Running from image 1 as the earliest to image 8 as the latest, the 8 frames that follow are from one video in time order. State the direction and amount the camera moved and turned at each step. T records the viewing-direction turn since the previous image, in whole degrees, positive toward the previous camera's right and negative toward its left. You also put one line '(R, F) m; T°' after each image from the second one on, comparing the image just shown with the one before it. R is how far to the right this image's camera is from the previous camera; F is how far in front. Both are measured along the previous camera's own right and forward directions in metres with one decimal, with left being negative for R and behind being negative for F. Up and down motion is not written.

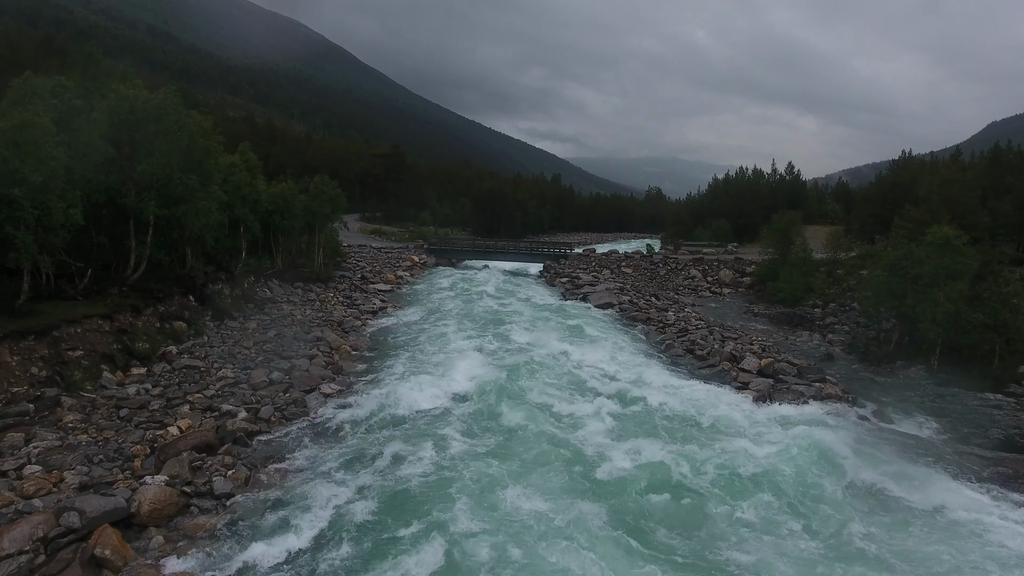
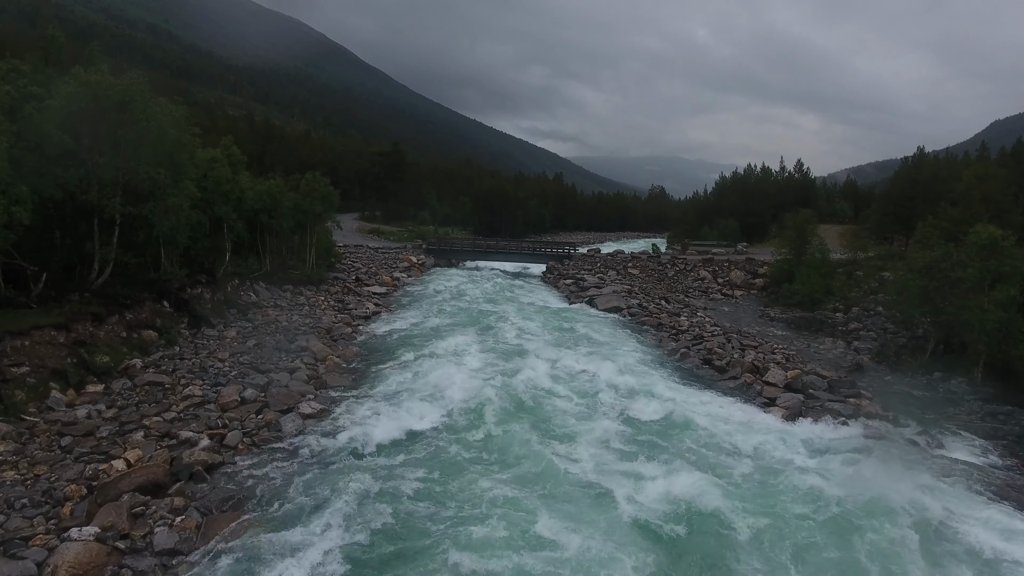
(0.0, +1.6) m; 0°
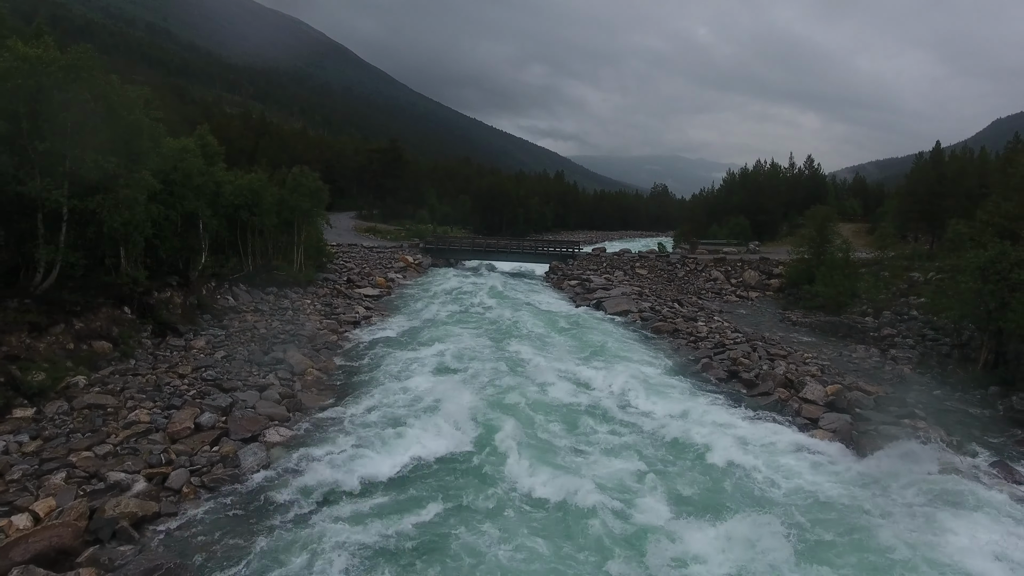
(-0.1, +2.0) m; 0°
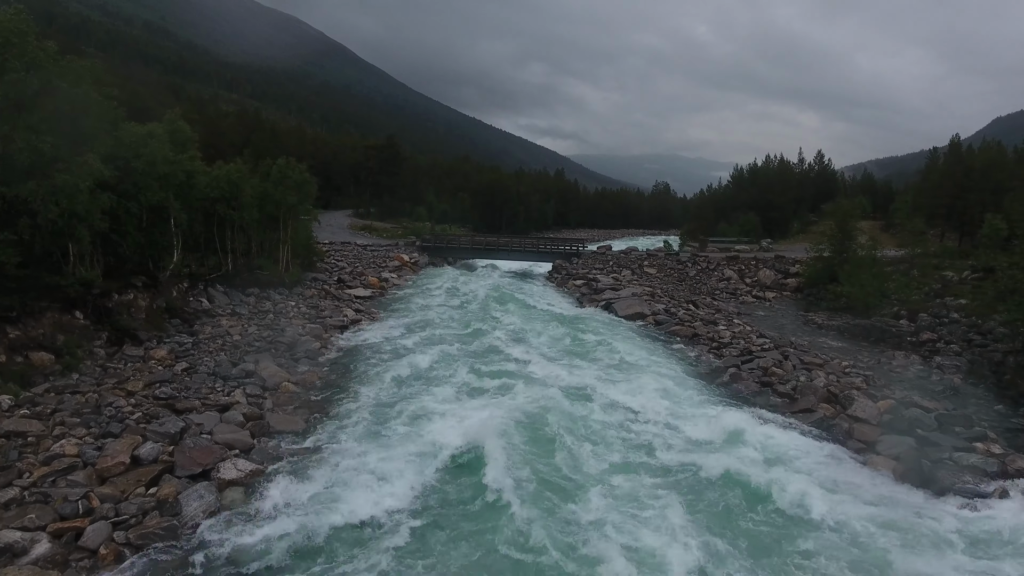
(-0.1, +1.9) m; 0°
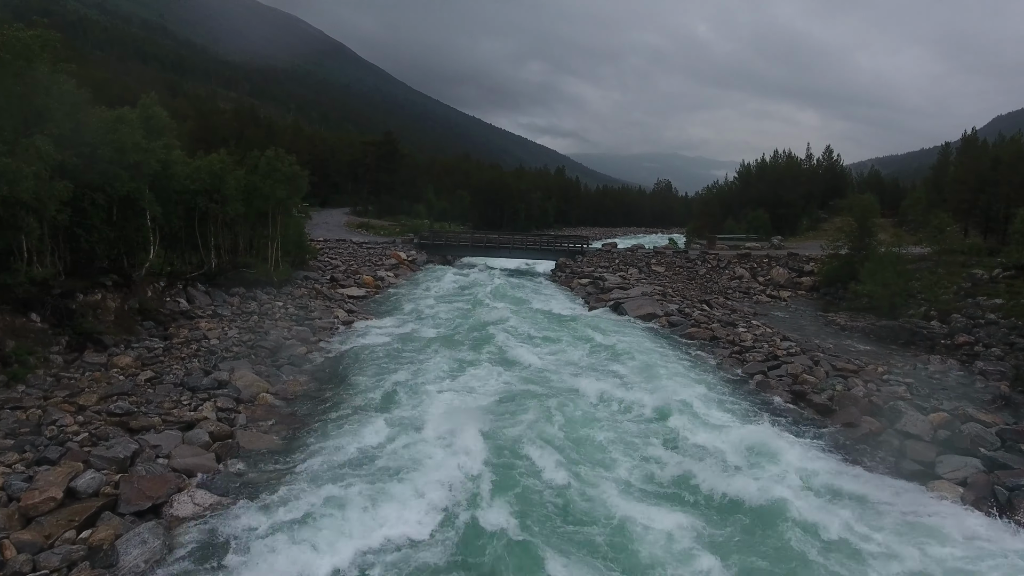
(-0.1, +1.4) m; 0°
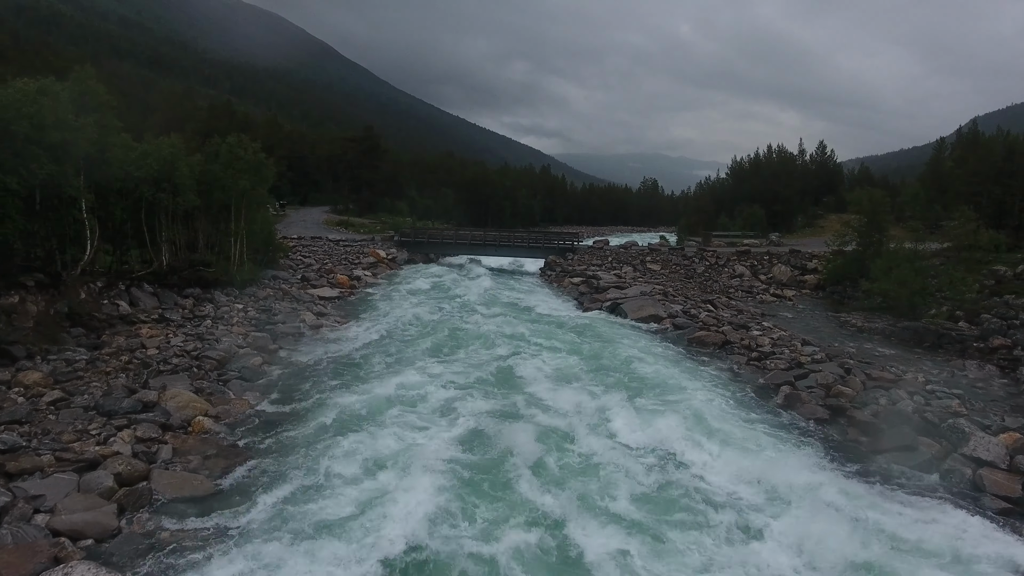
(-0.1, +2.0) m; +2°
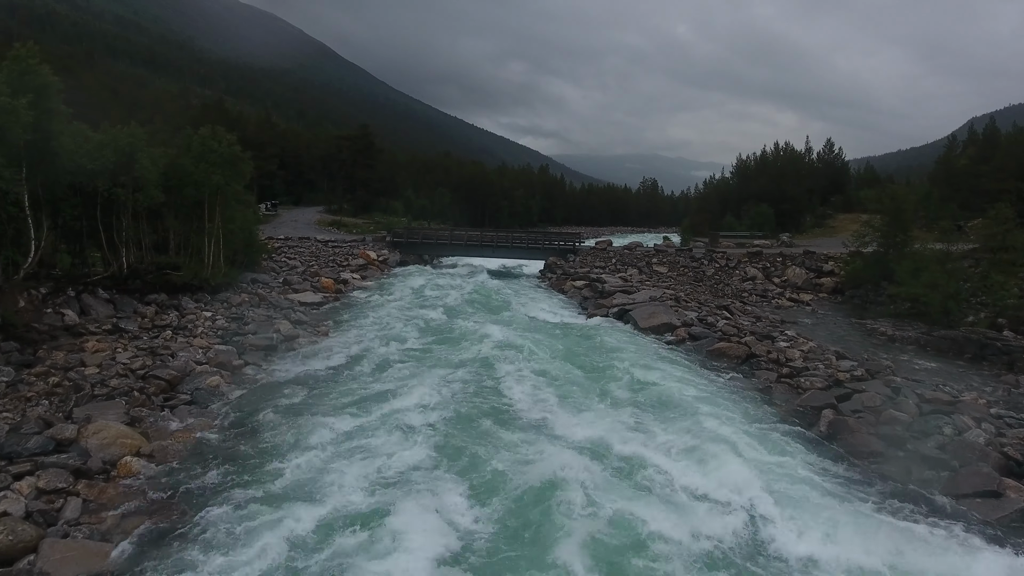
(0.0, +1.8) m; 0°
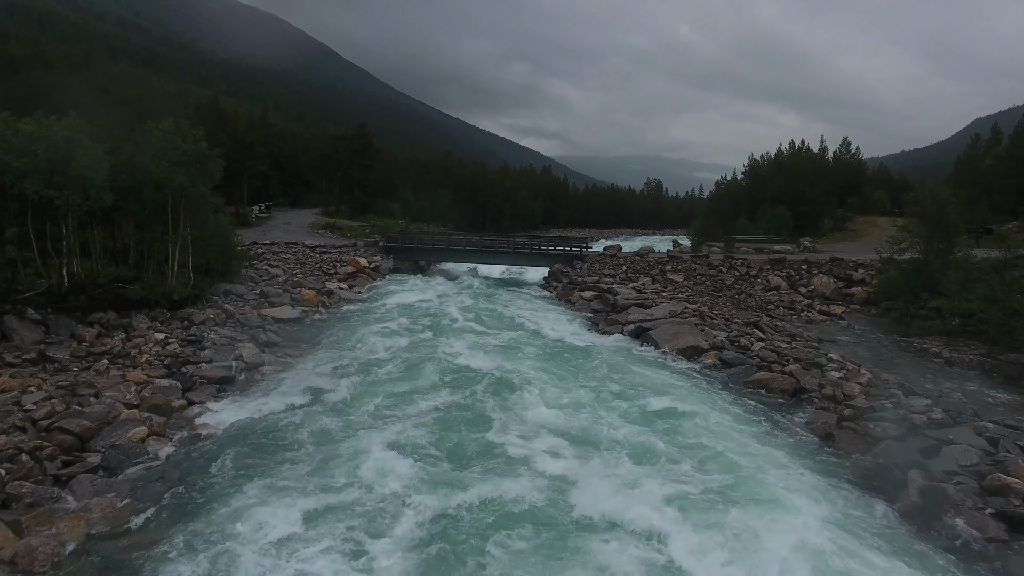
(0.0, +2.3) m; 0°
